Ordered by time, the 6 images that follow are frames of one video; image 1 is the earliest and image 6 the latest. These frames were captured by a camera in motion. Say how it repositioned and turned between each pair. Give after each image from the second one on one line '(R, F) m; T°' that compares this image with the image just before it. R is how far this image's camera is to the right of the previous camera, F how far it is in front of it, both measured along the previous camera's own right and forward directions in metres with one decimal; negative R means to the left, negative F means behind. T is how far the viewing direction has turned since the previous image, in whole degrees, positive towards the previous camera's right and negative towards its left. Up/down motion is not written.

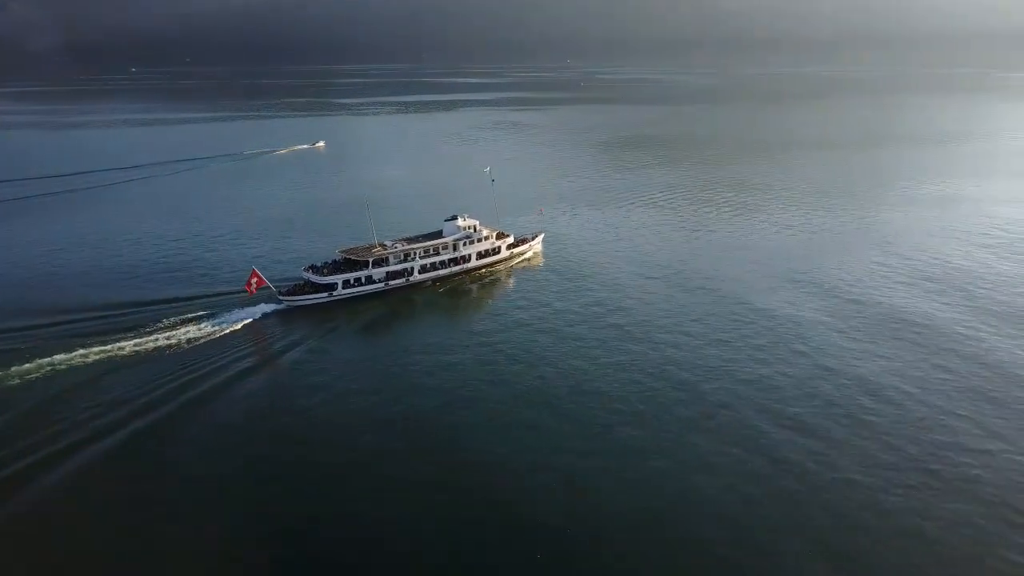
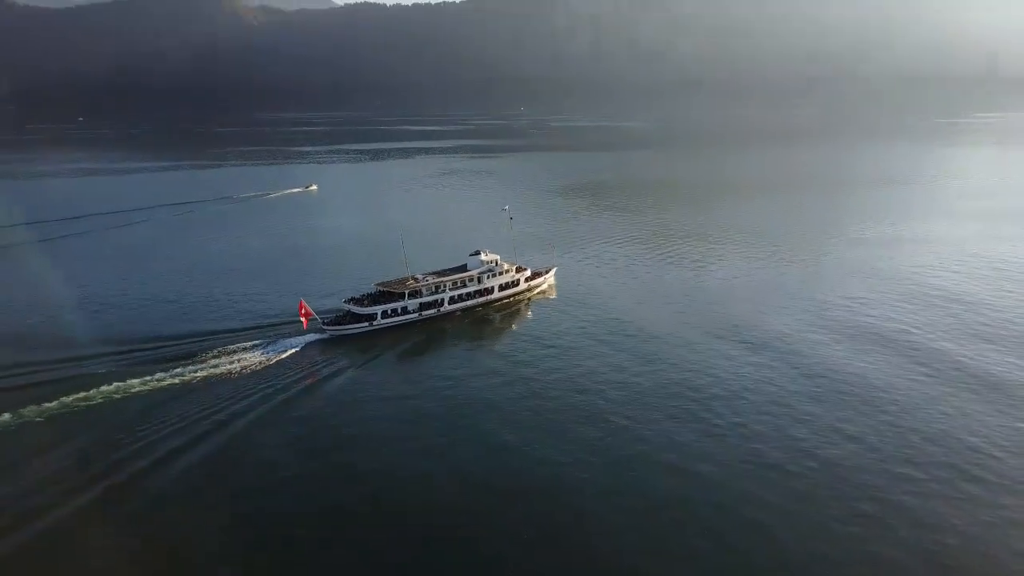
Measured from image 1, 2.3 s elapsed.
(+4.3, -2.8) m; -10°
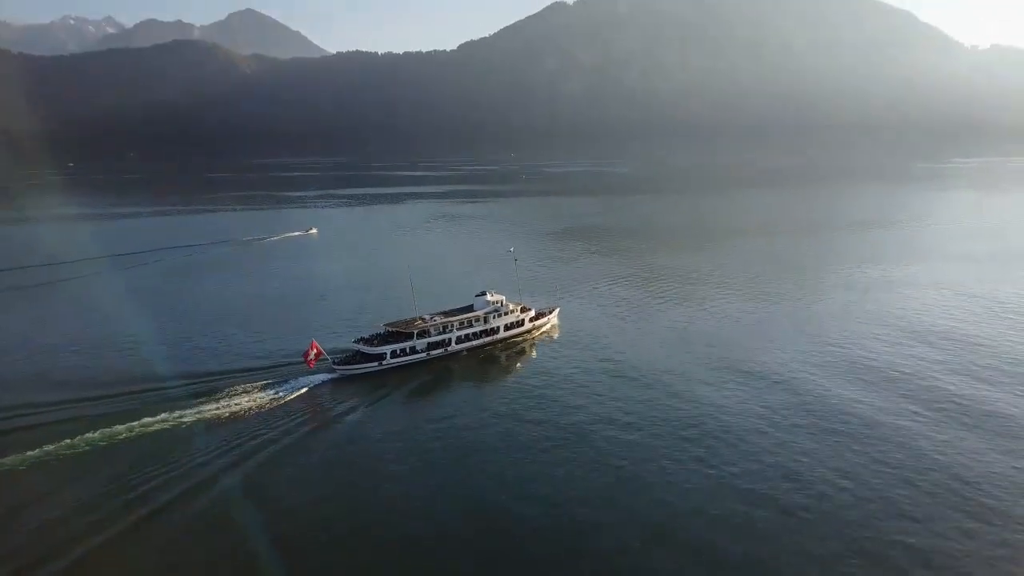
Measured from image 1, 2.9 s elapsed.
(-0.5, -0.5) m; +1°
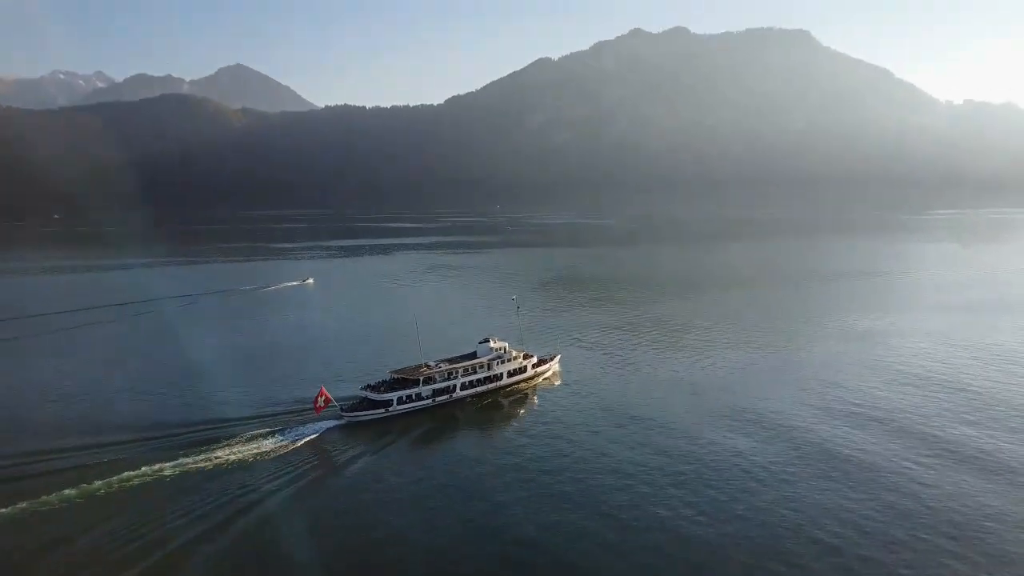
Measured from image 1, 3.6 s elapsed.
(-0.6, -0.5) m; +1°
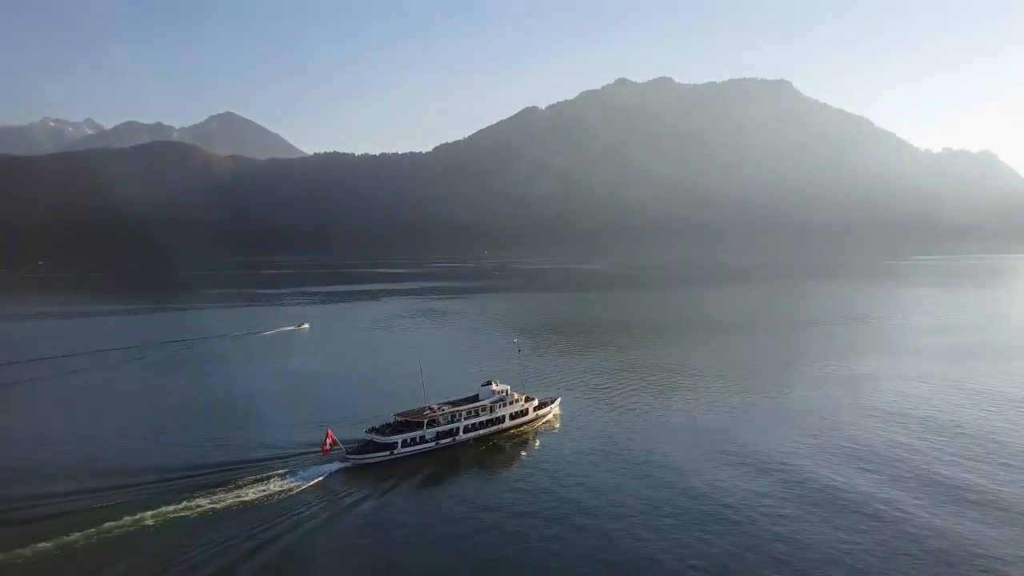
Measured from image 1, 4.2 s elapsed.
(-0.5, -0.5) m; +1°
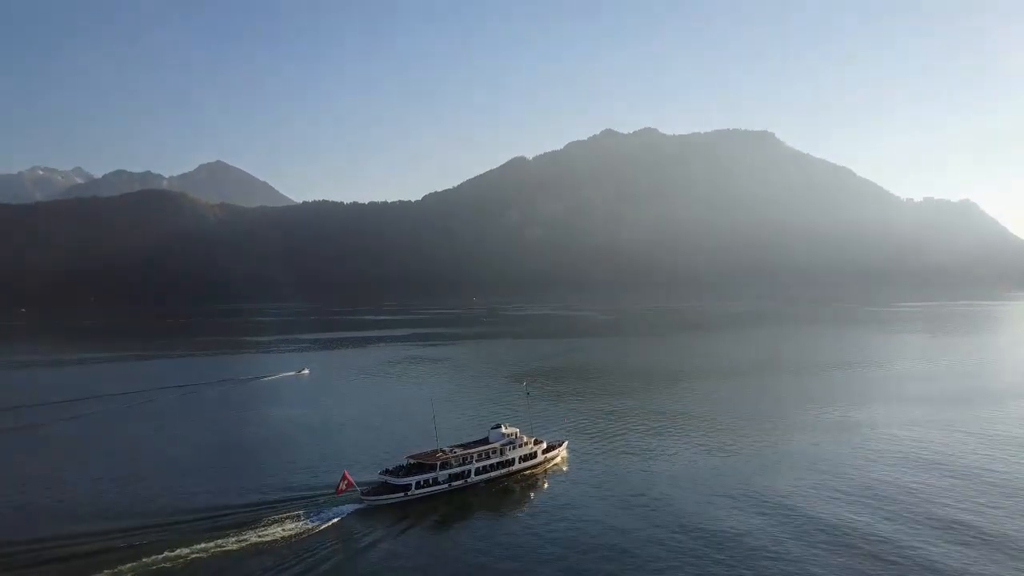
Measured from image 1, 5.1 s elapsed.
(-0.8, -0.7) m; +1°
